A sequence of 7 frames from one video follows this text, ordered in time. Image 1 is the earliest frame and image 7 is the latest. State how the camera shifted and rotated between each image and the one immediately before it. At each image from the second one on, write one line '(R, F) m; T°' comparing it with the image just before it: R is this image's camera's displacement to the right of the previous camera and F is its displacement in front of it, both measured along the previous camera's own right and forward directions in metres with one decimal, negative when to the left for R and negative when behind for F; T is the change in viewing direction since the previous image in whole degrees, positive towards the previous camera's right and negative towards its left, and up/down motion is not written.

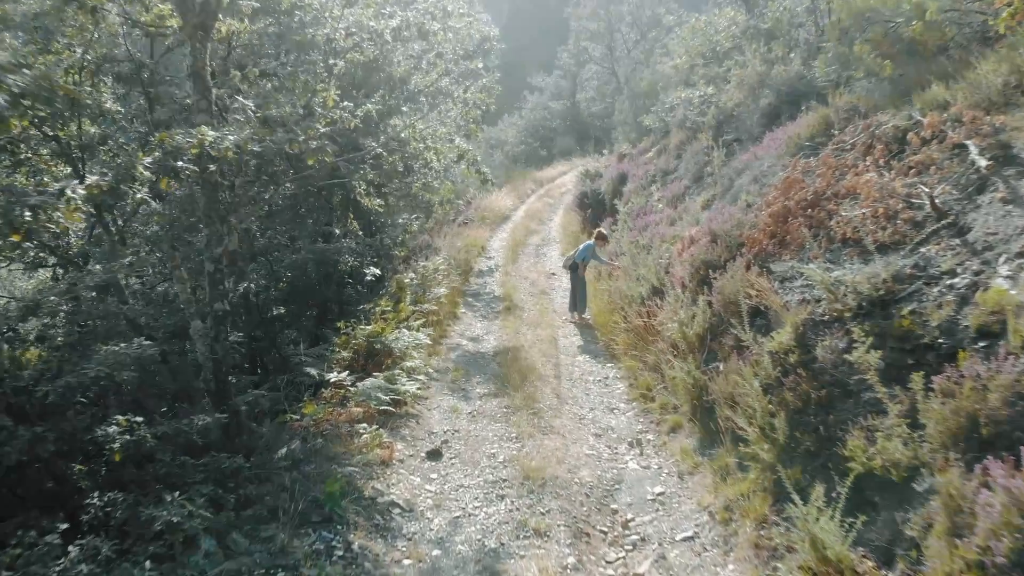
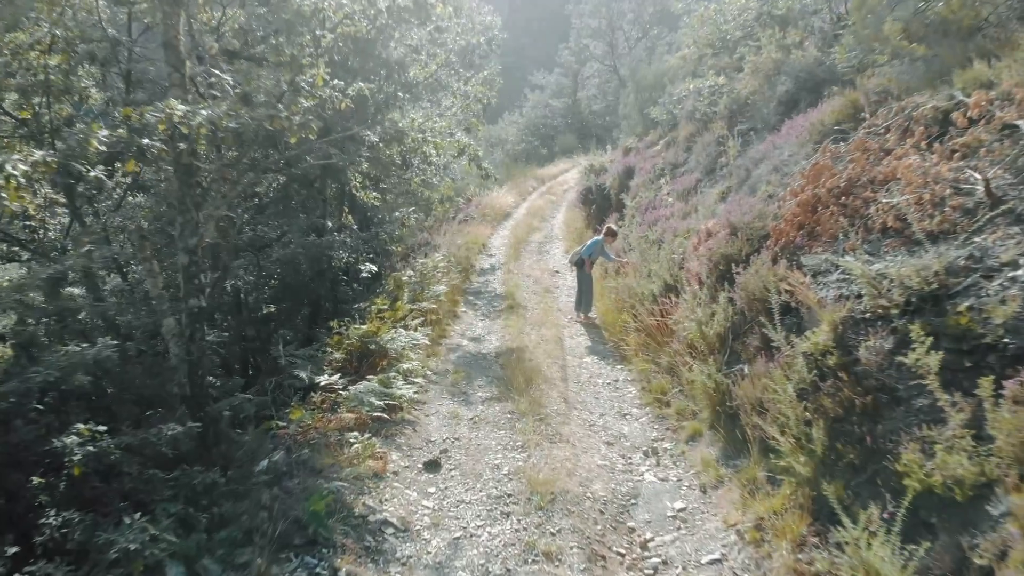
(0.0, +0.5) m; 0°
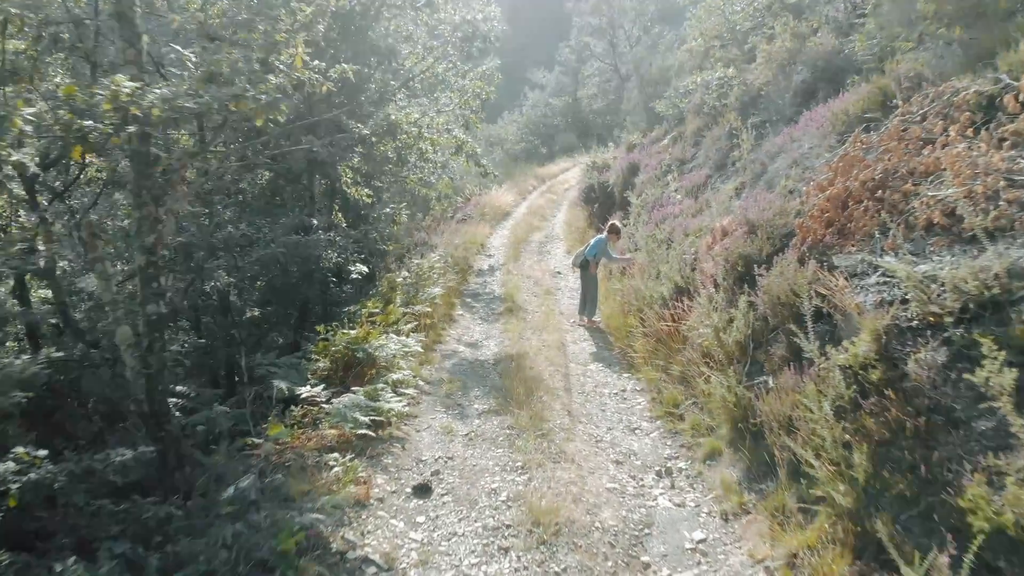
(0.0, +0.5) m; 0°
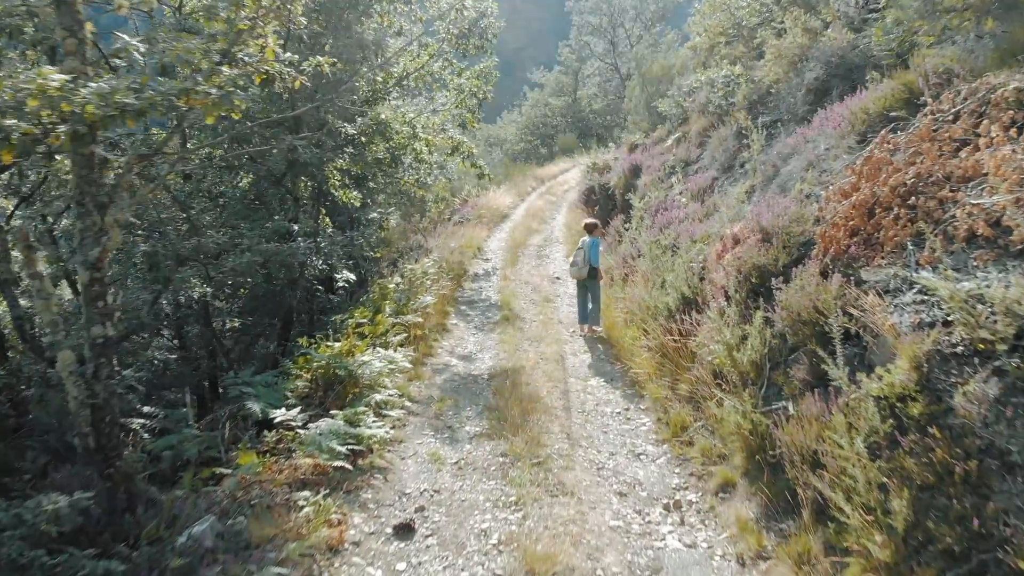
(0.0, +0.5) m; 0°
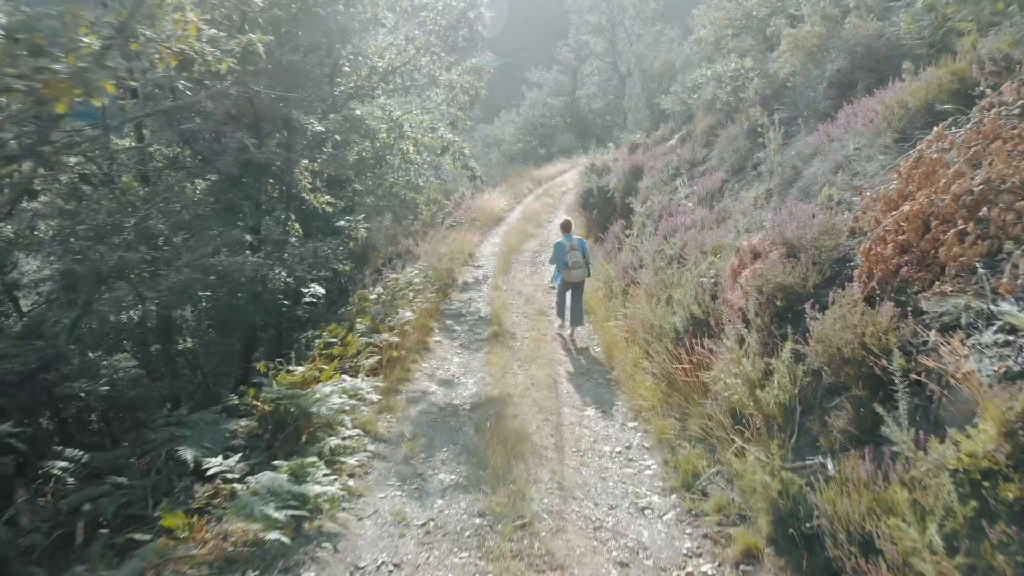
(+0.1, +0.8) m; 0°
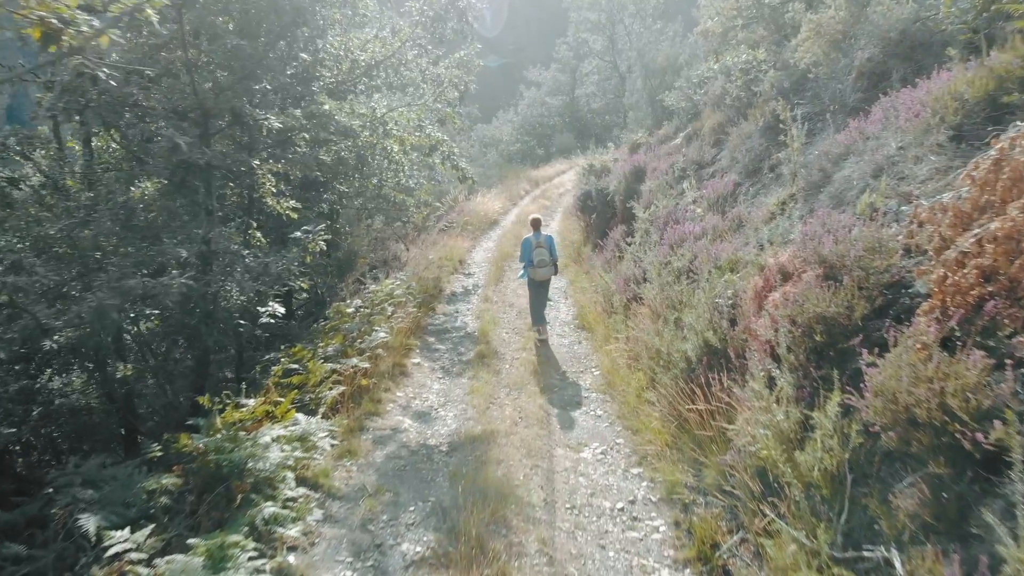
(+0.1, +0.9) m; 0°
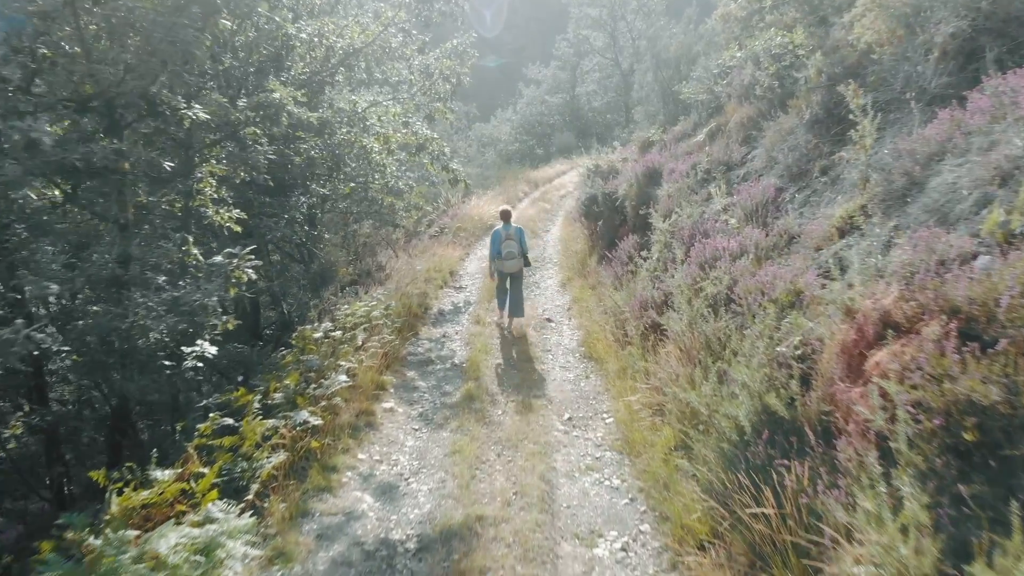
(0.0, +1.3) m; 0°
